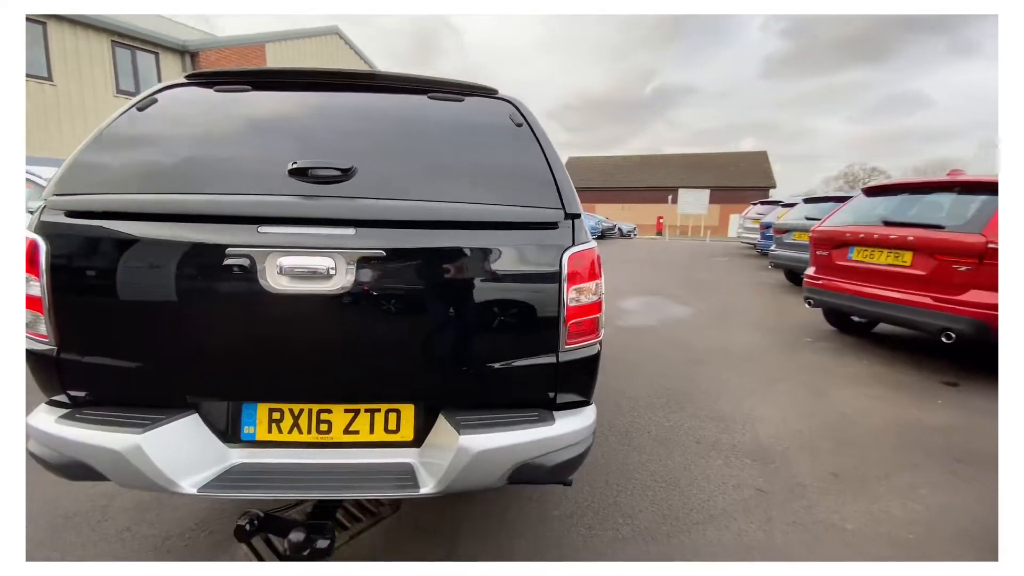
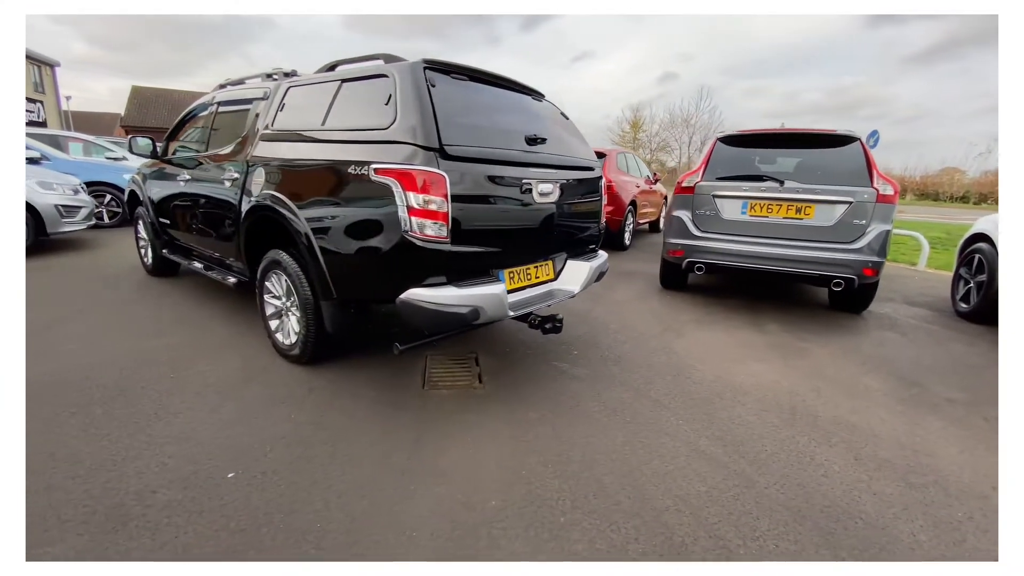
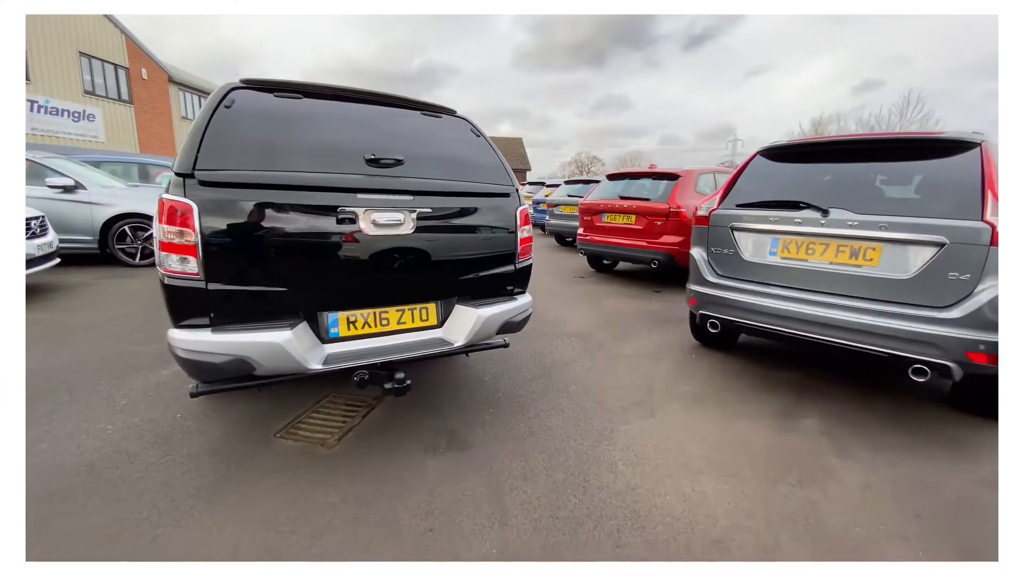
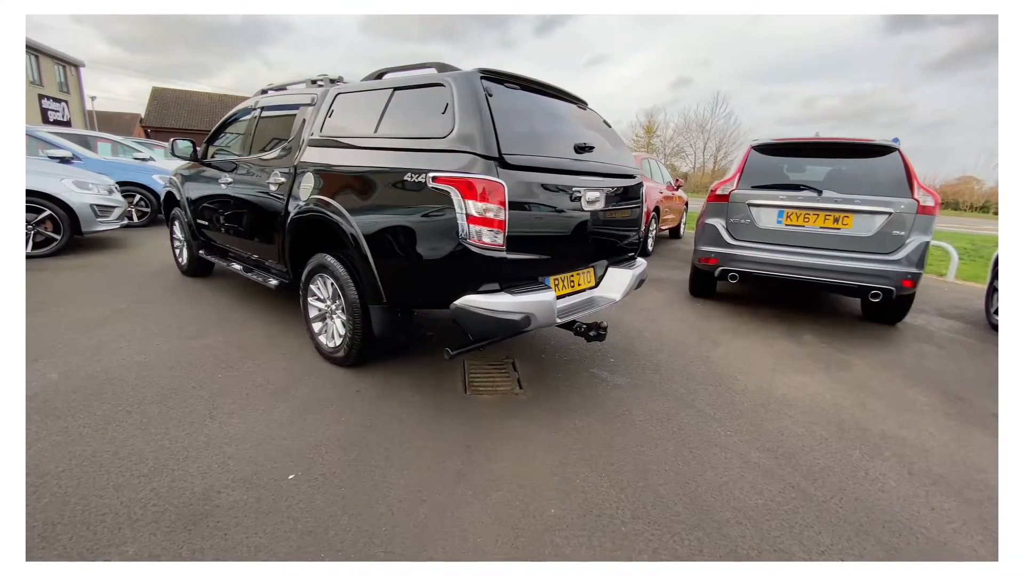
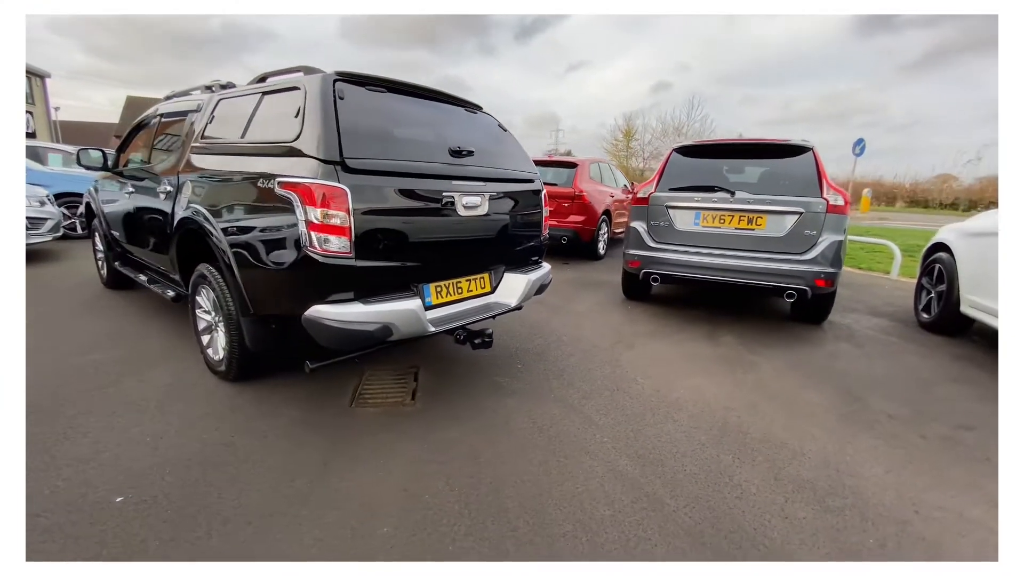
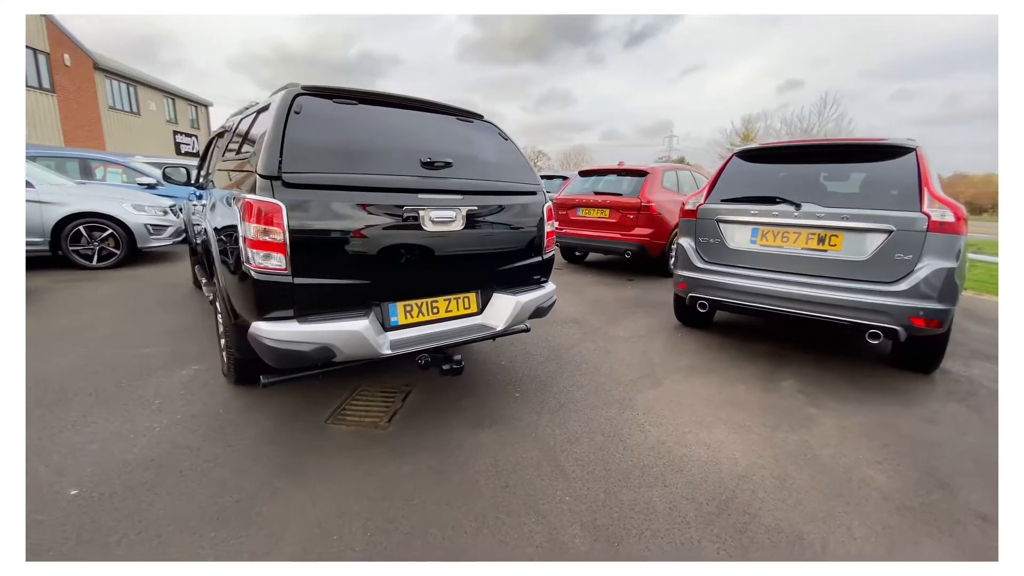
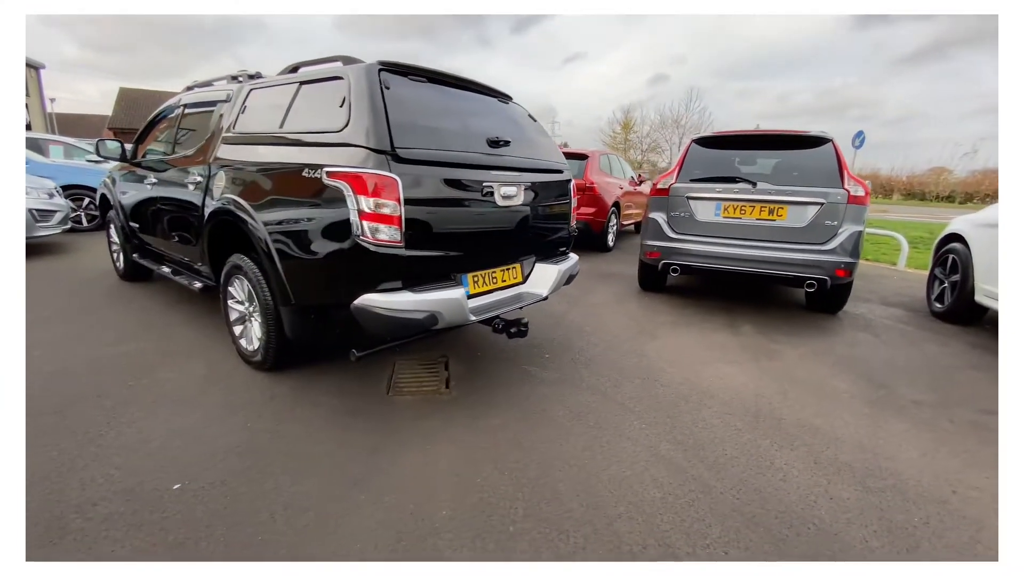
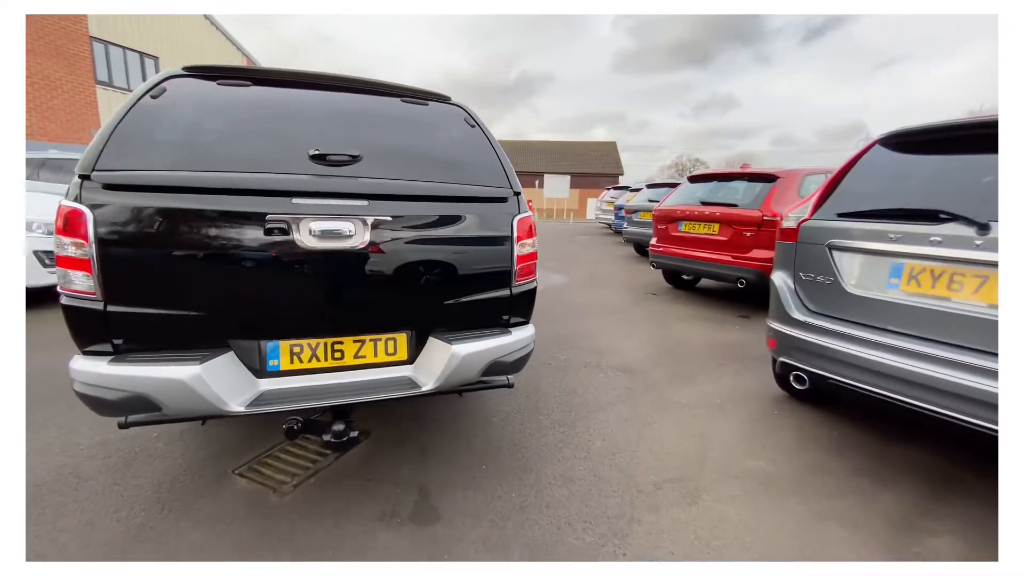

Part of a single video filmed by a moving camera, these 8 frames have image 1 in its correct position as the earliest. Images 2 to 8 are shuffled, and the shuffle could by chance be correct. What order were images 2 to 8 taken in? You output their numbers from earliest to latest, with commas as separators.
8, 3, 6, 5, 7, 2, 4
